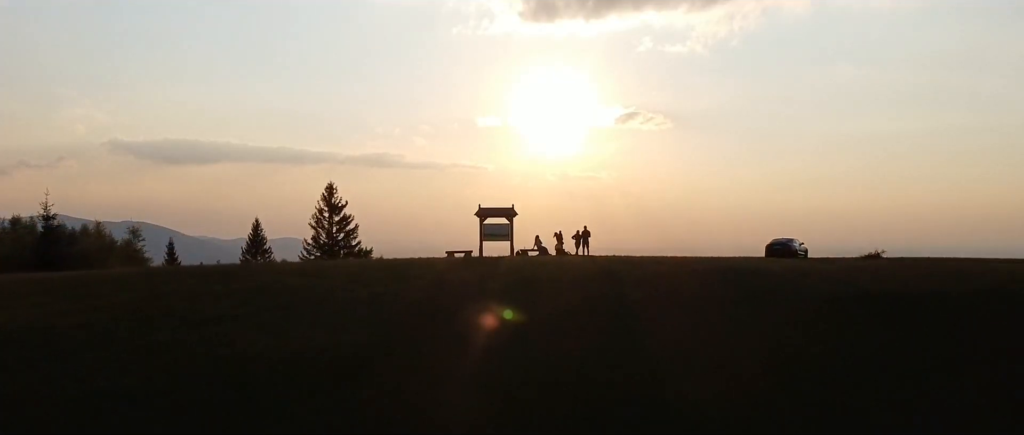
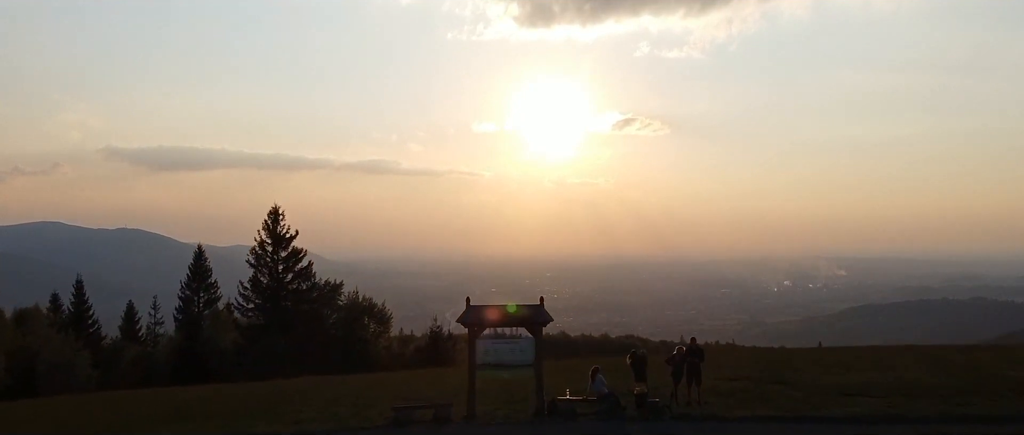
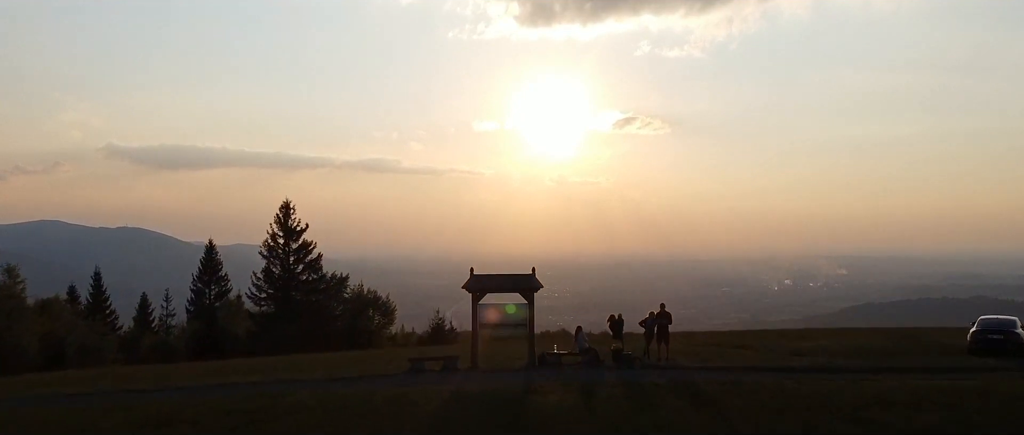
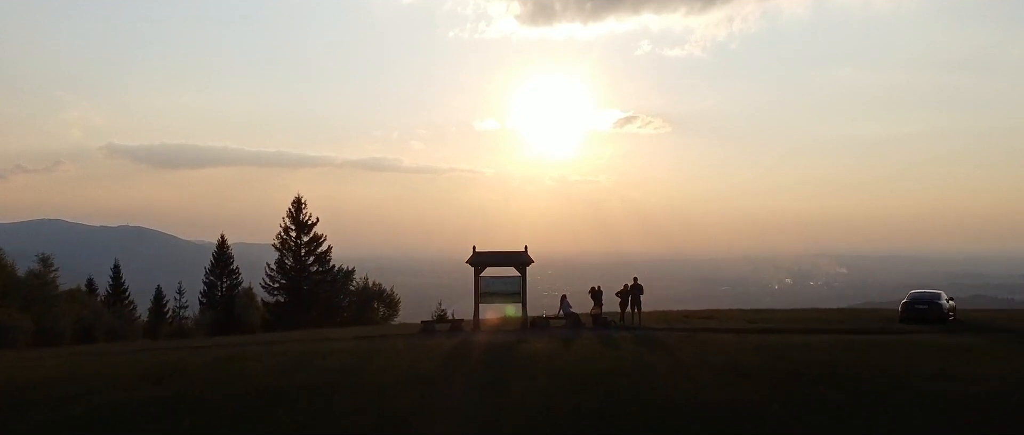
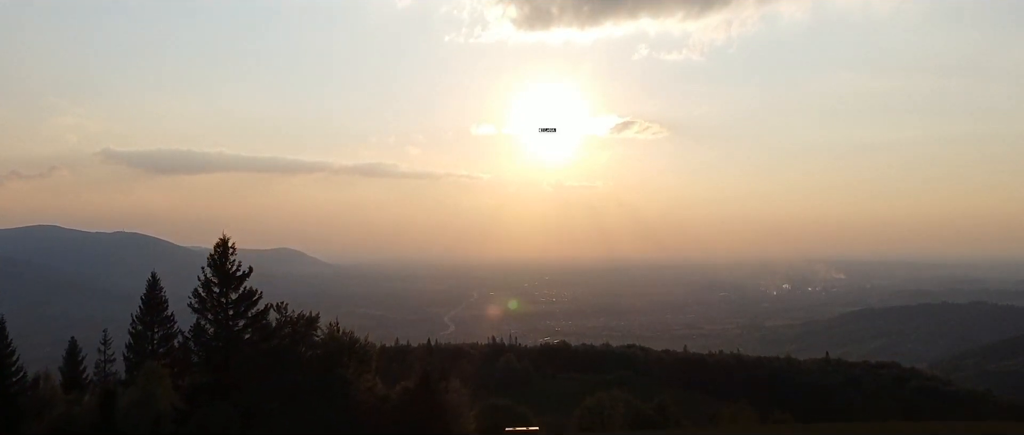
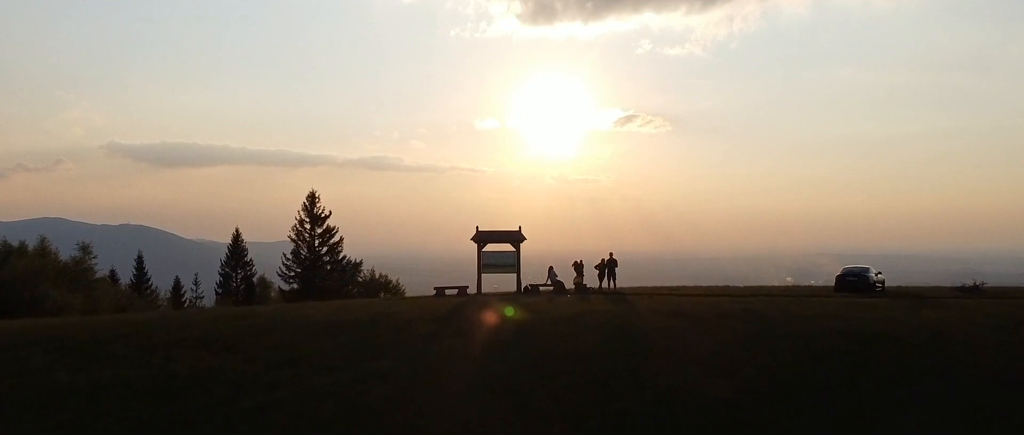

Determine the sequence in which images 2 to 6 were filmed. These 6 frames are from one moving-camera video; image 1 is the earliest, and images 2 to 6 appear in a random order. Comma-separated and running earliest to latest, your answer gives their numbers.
6, 4, 3, 2, 5
